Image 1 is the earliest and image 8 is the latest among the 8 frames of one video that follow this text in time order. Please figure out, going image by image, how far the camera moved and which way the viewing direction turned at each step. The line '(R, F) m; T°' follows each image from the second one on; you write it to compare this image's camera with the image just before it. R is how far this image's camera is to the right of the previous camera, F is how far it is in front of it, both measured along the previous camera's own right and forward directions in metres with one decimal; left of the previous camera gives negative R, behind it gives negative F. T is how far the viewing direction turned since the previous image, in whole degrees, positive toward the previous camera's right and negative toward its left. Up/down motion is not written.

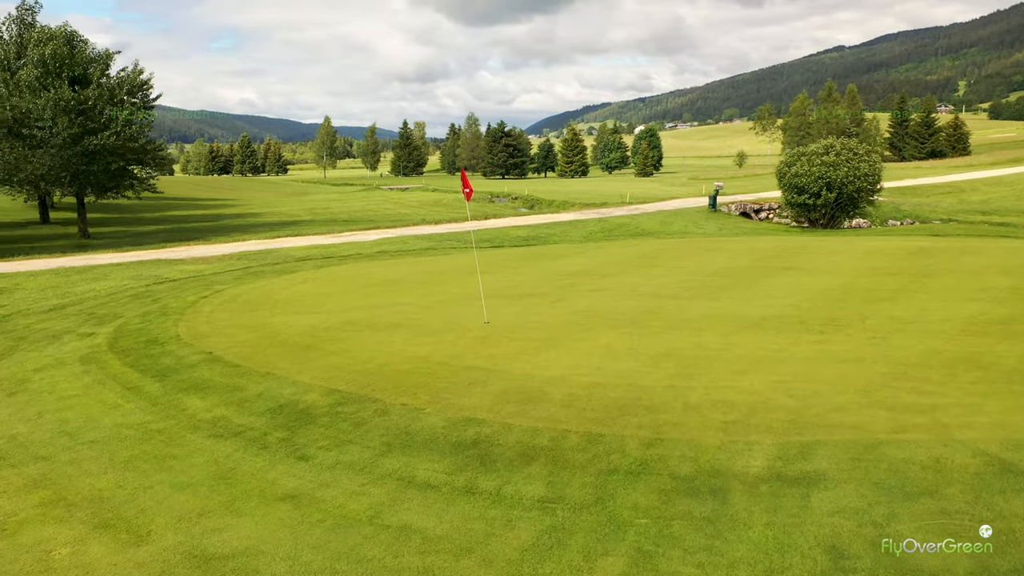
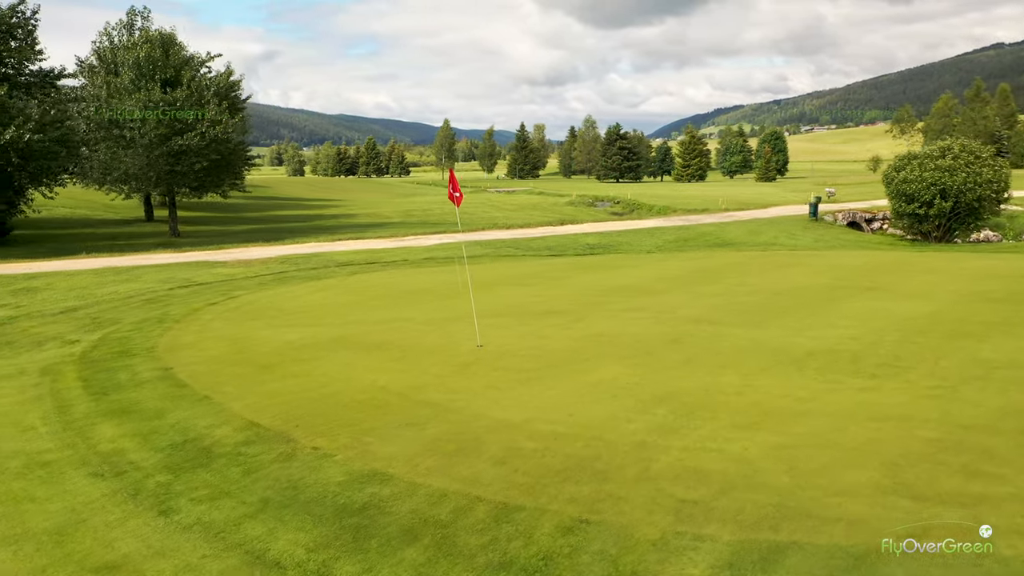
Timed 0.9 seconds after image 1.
(+1.6, +1.6) m; -8°
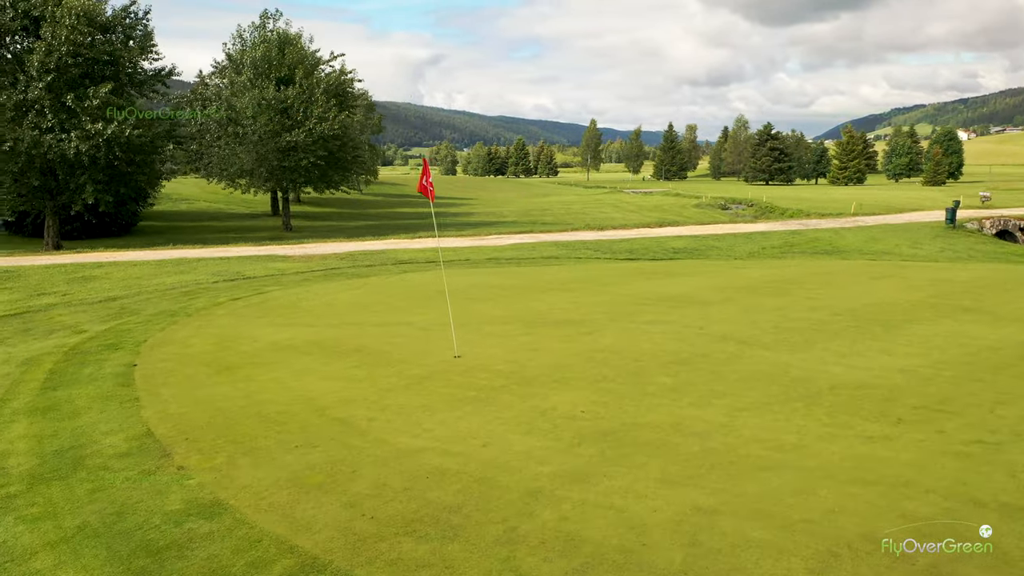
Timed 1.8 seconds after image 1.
(+1.9, +1.3) m; -11°
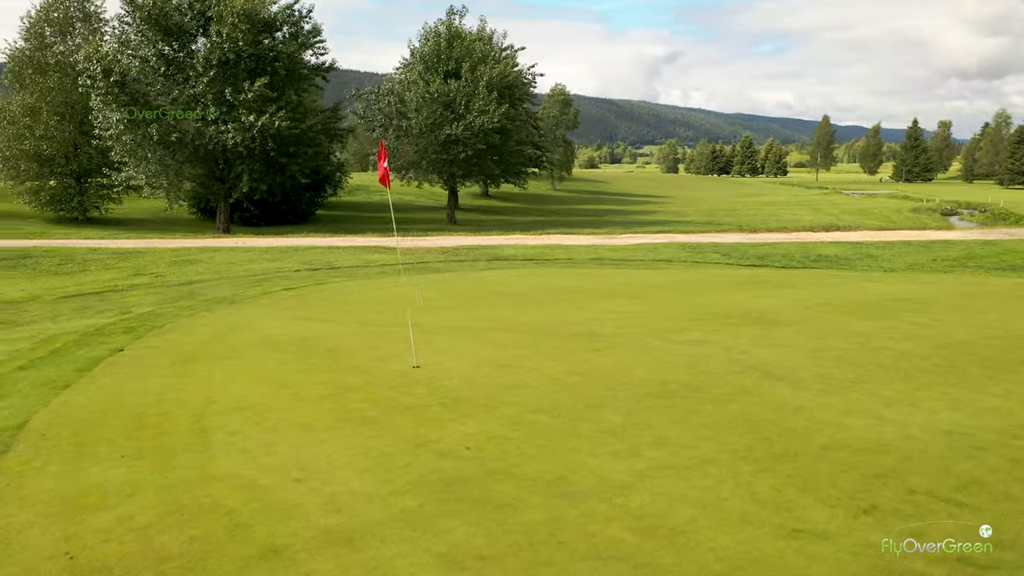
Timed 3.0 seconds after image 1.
(+2.4, +1.7) m; -15°
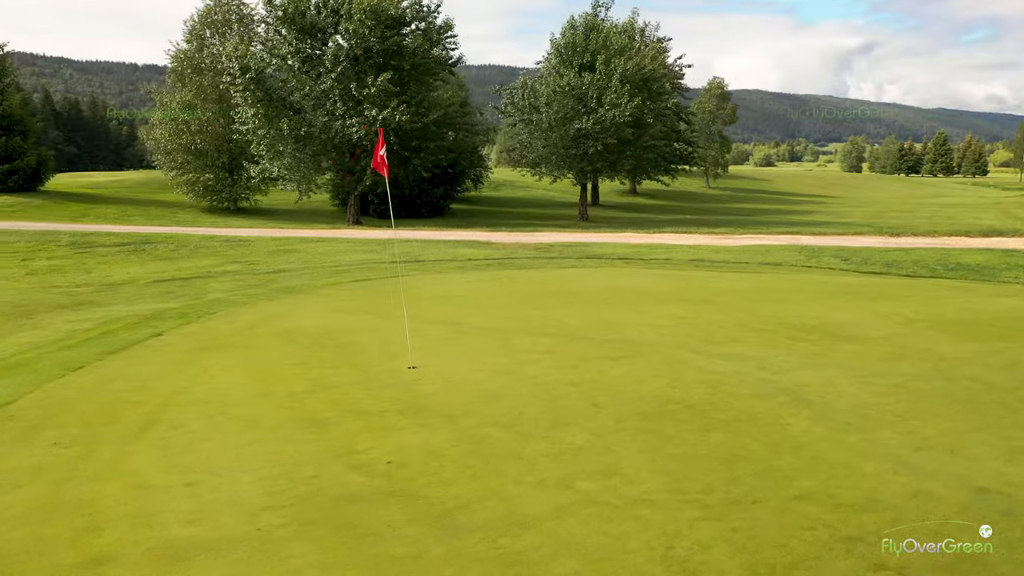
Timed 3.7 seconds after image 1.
(+1.5, +0.8) m; -12°
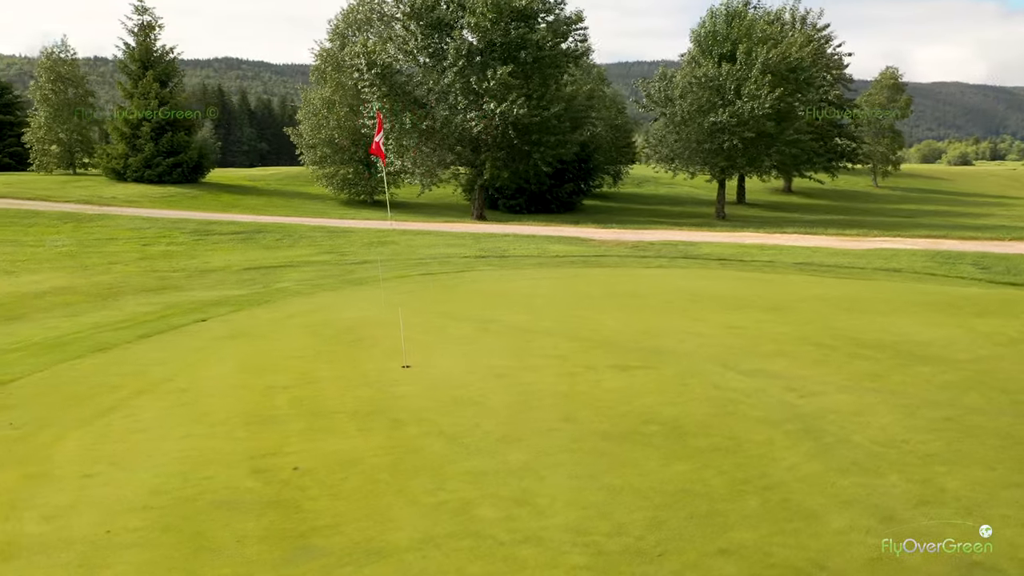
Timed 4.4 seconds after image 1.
(+1.4, +0.7) m; -11°
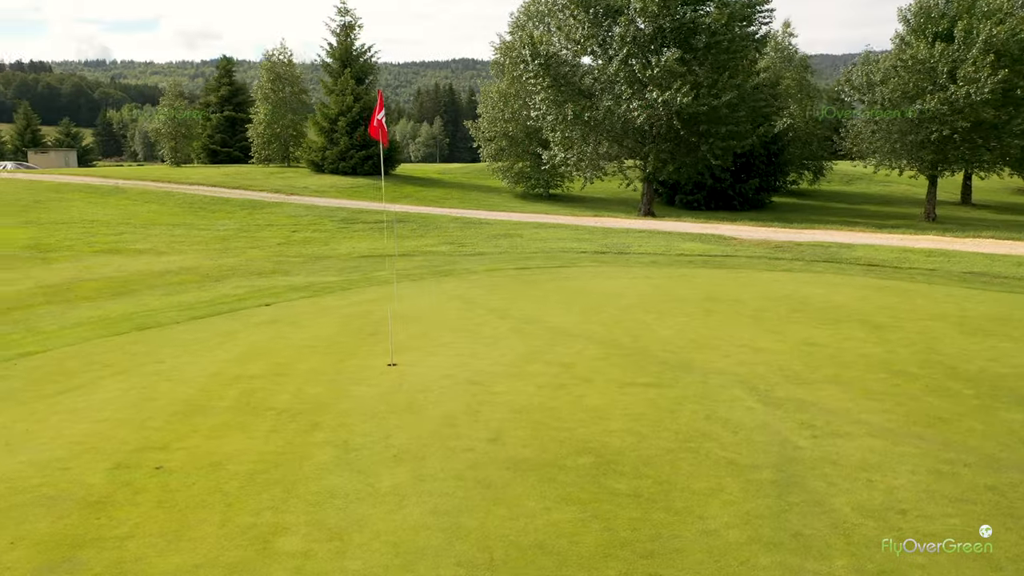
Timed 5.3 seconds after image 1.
(+1.7, +1.0) m; -15°
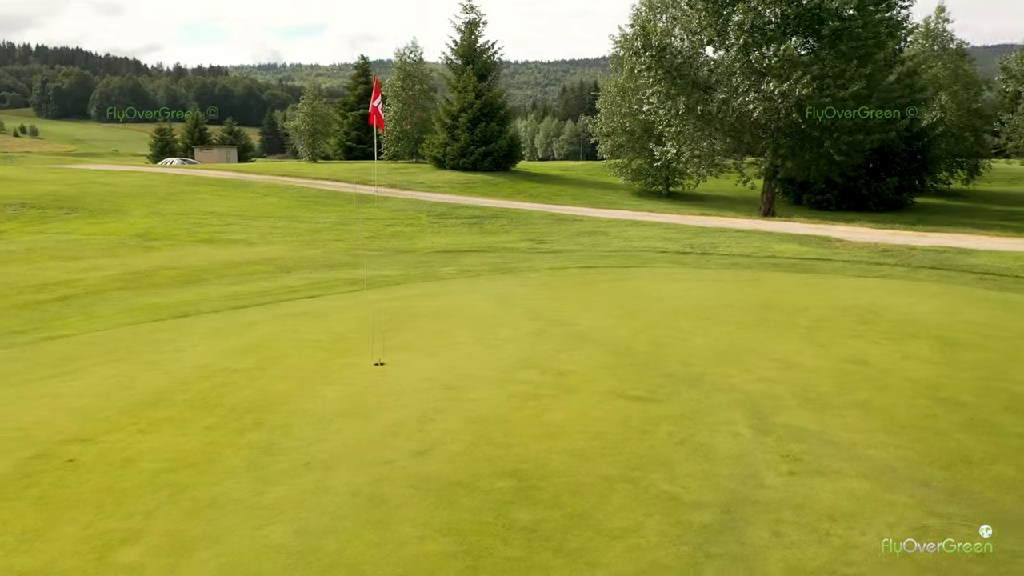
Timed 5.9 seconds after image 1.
(+1.1, +0.6) m; -10°
